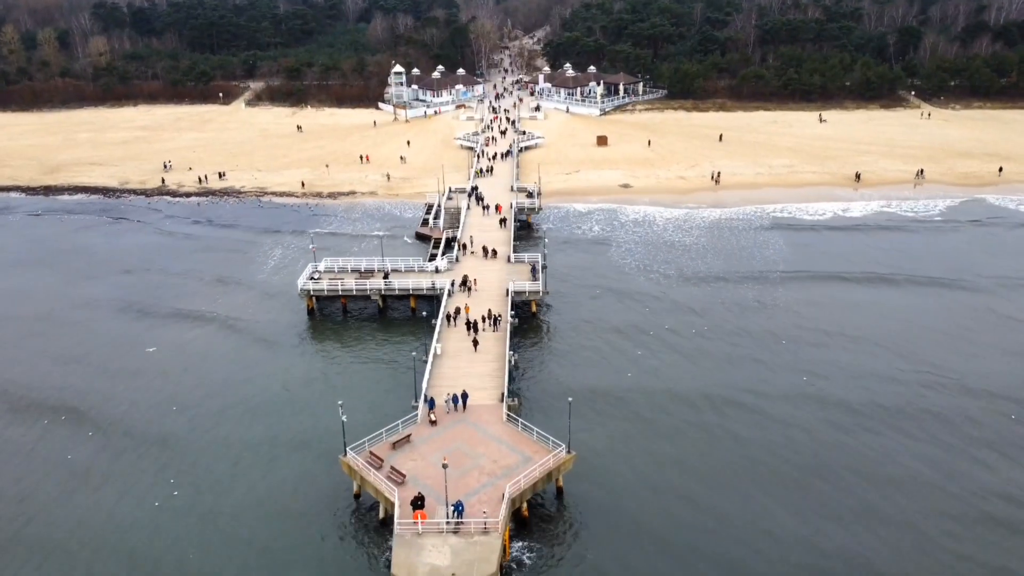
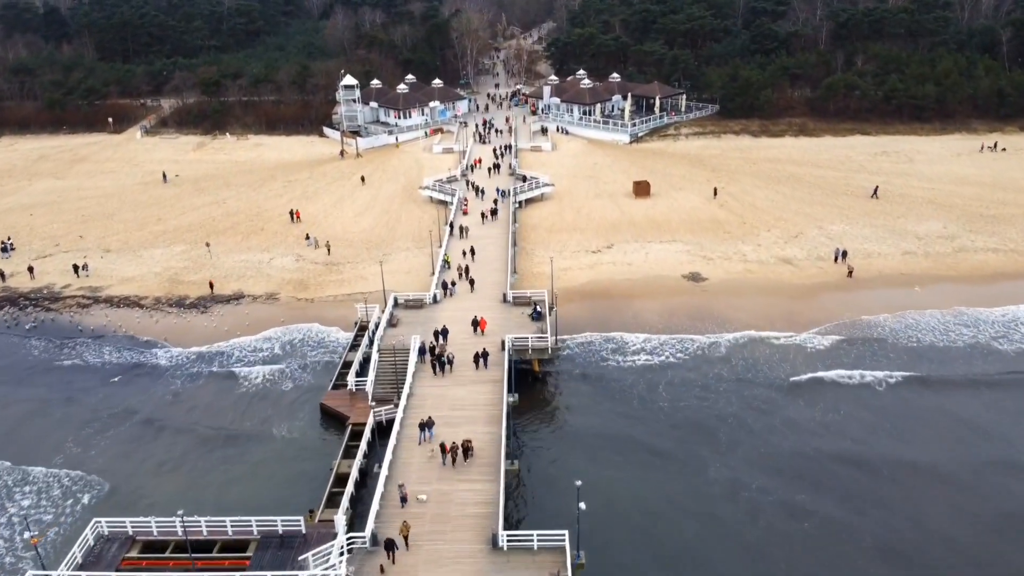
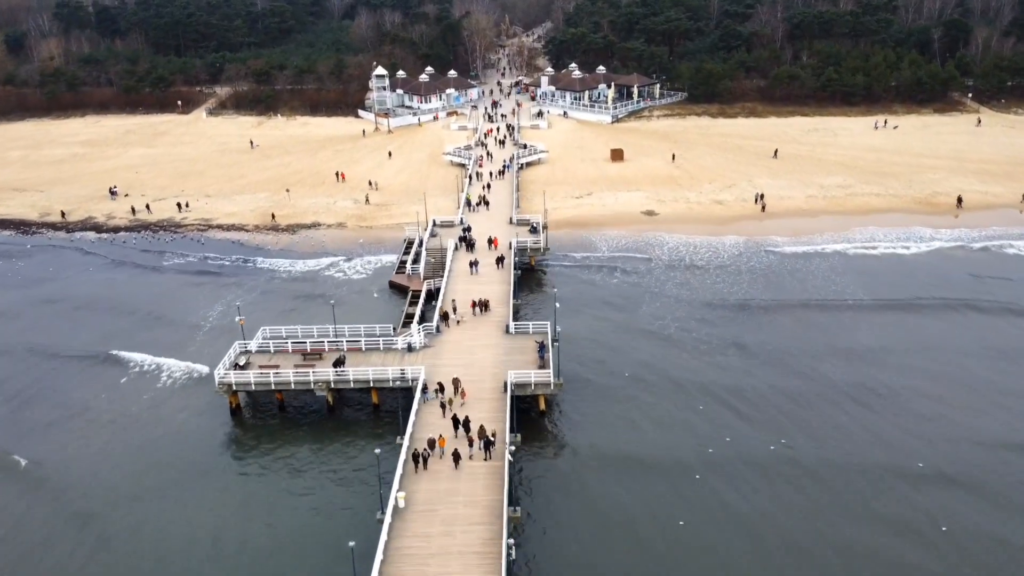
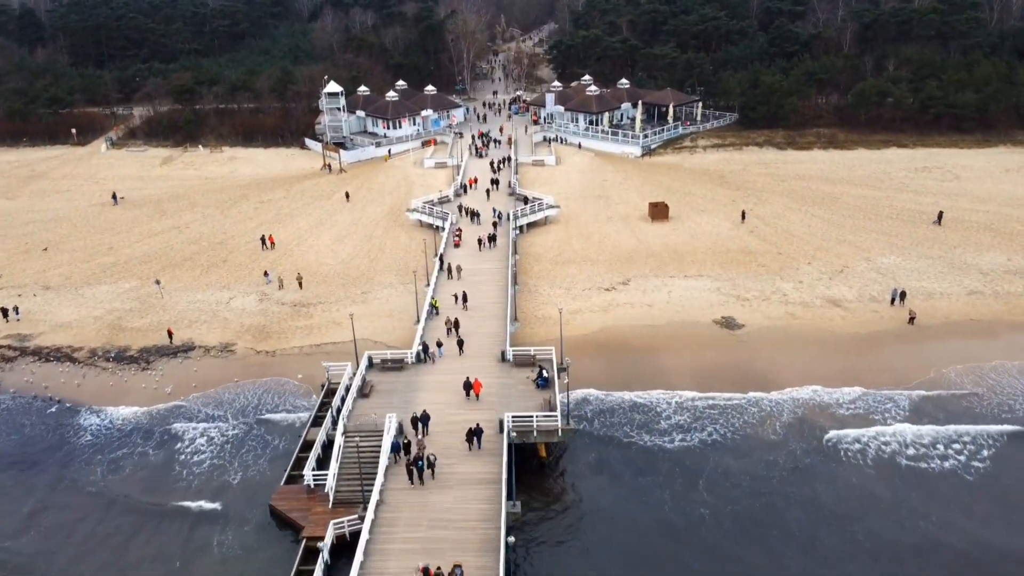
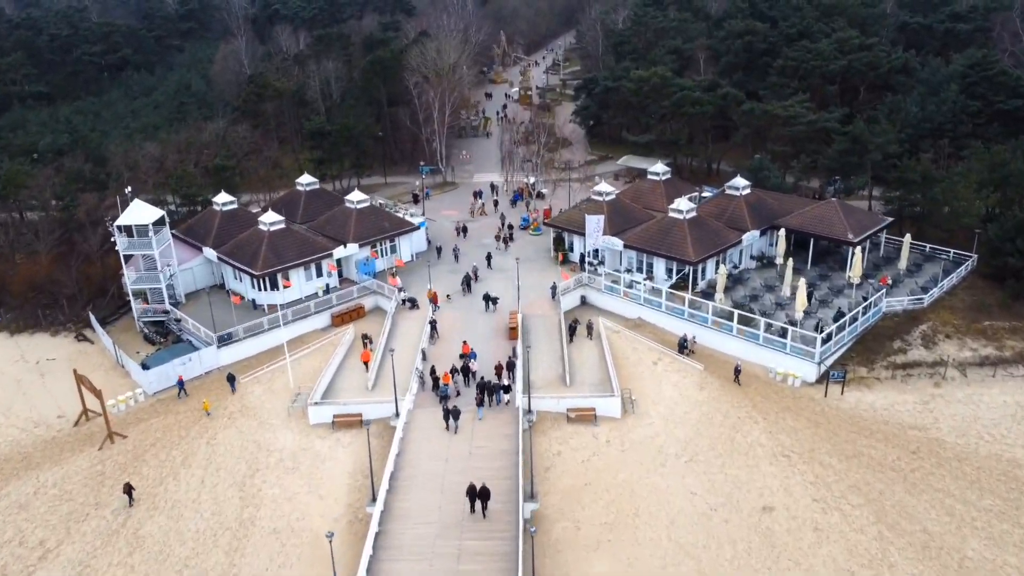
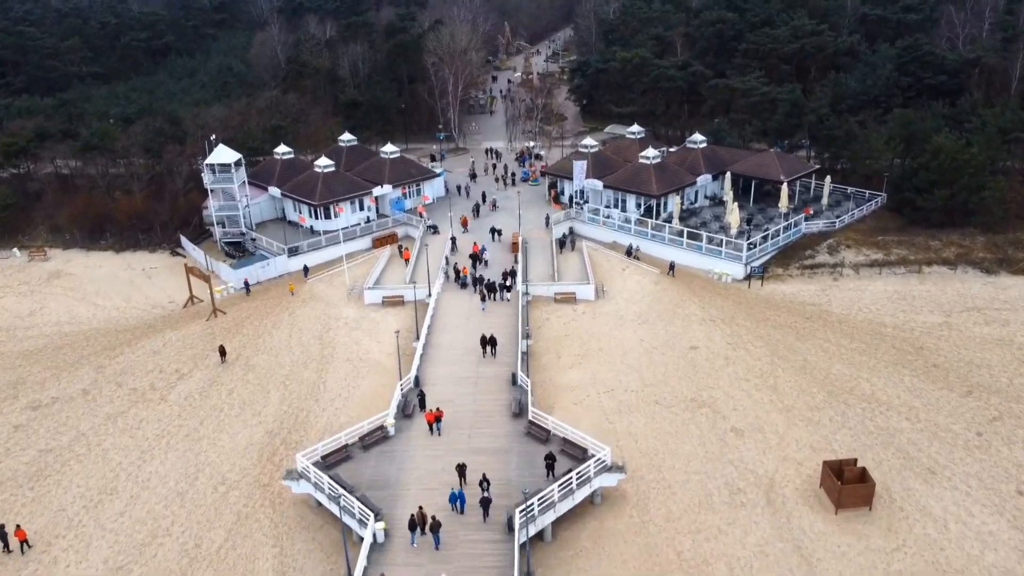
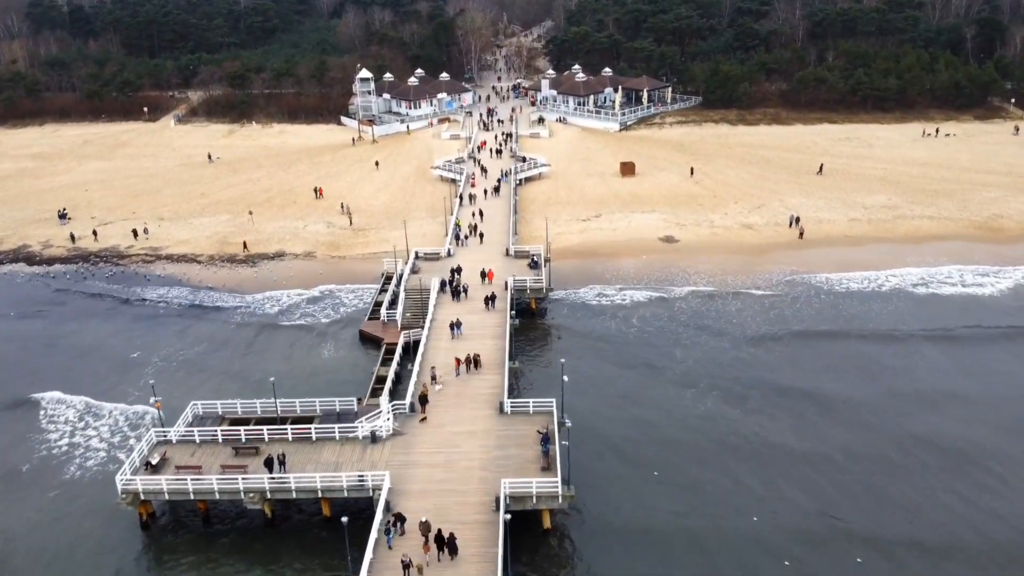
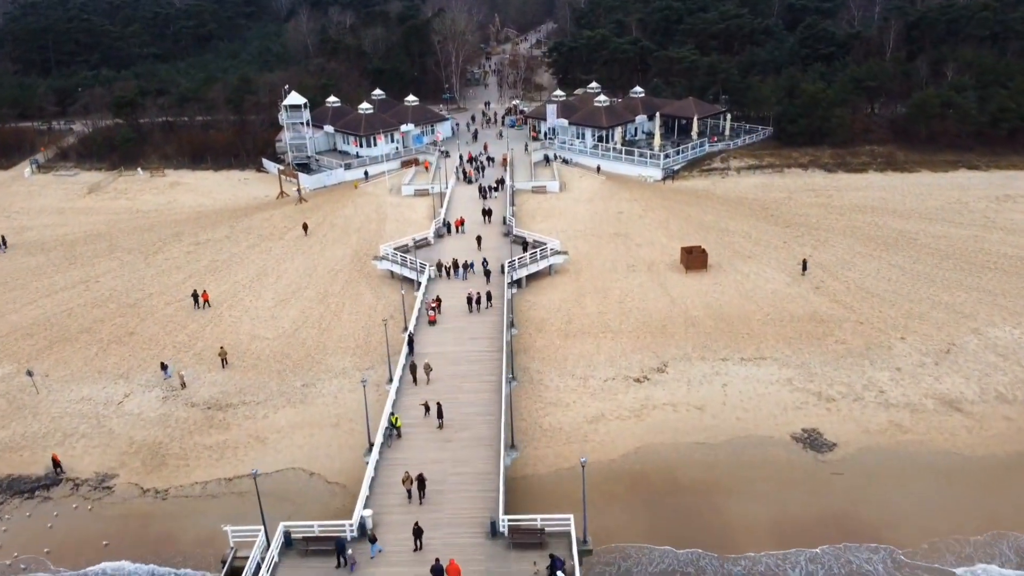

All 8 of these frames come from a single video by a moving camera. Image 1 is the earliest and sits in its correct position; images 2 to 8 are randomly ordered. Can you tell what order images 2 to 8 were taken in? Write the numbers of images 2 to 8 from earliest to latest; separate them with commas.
3, 7, 2, 4, 8, 6, 5
